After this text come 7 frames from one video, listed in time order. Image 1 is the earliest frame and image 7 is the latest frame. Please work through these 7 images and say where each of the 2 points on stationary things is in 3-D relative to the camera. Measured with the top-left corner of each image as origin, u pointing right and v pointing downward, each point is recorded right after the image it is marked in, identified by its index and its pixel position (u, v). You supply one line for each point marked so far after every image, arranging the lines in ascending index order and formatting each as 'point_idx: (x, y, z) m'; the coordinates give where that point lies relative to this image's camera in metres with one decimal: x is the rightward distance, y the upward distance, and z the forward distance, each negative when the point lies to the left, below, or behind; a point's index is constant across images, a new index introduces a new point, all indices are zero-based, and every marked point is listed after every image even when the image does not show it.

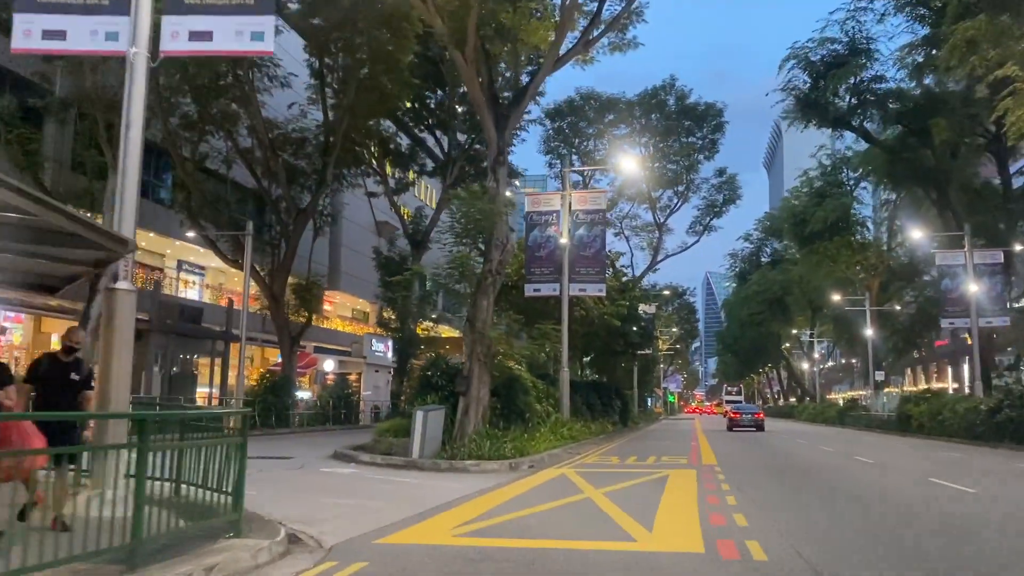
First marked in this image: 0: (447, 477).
0: (-1.2, -3.6, +16.8) m
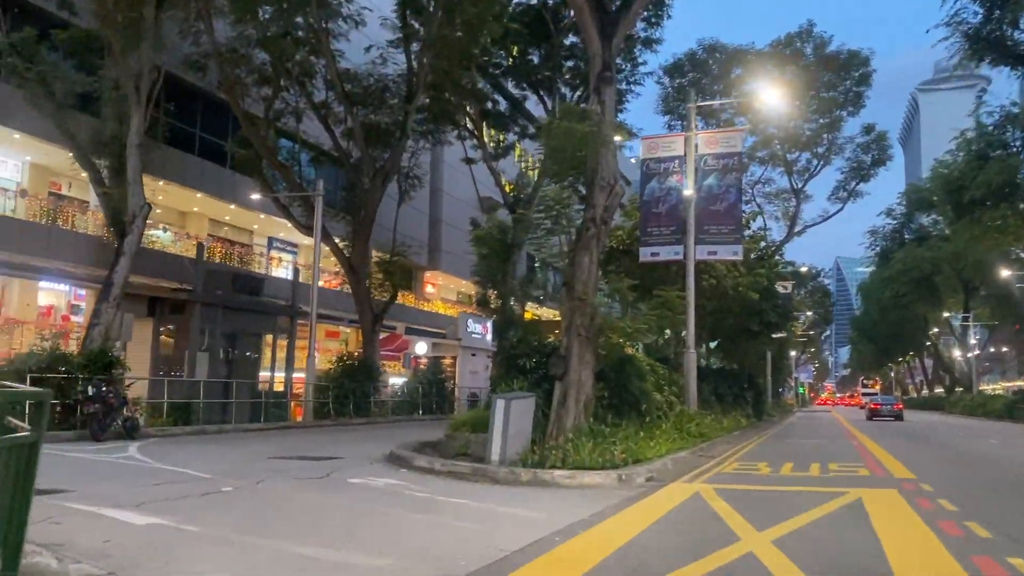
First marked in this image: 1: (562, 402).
0: (+0.3, -2.7, +11.7) m
1: (+1.0, -2.2, +17.2) m
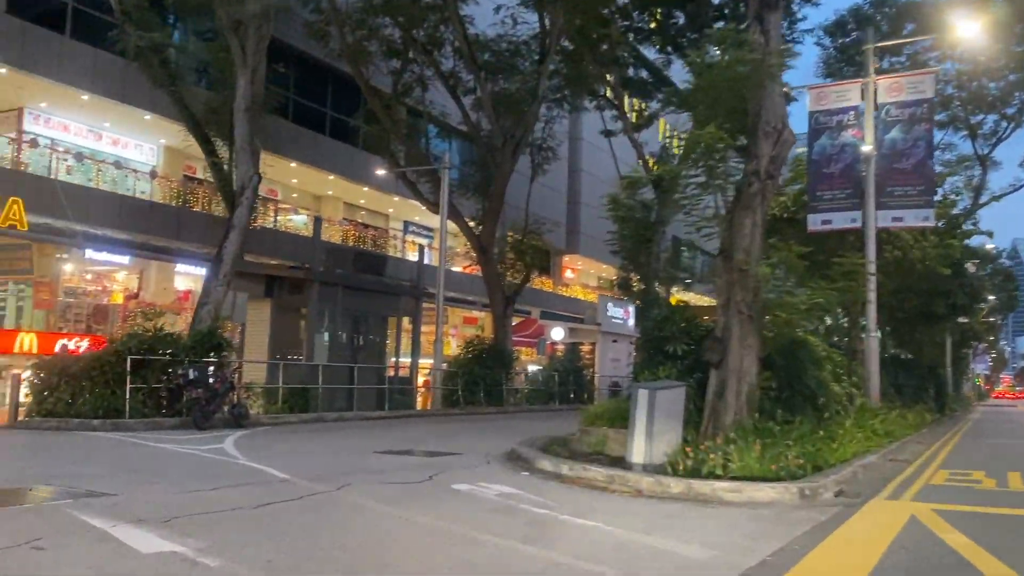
0: (+1.8, -2.3, +9.0) m
1: (+3.4, -1.7, +14.3) m
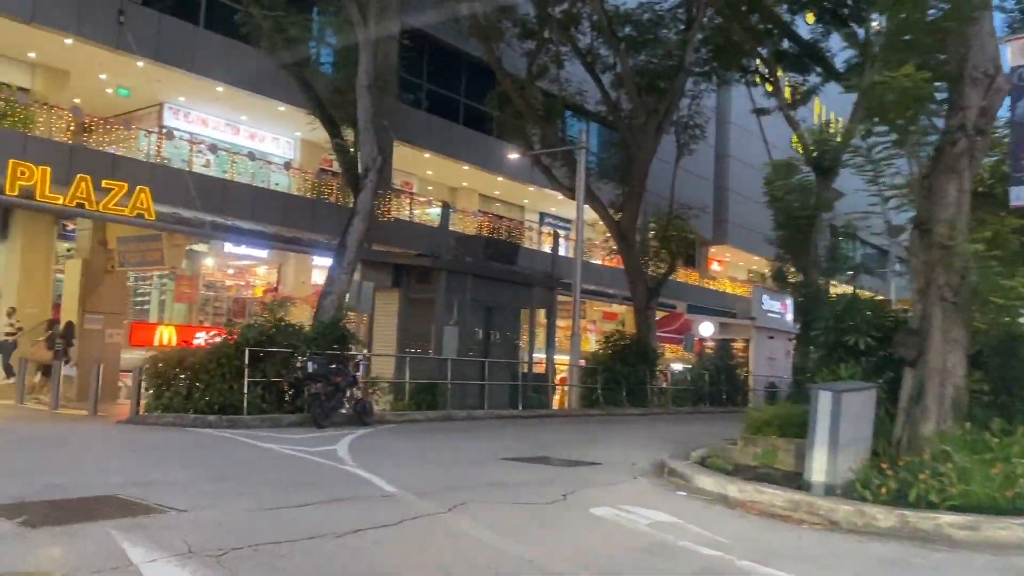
0: (+3.0, -2.1, +6.7) m
1: (+5.5, -1.5, +11.7) m
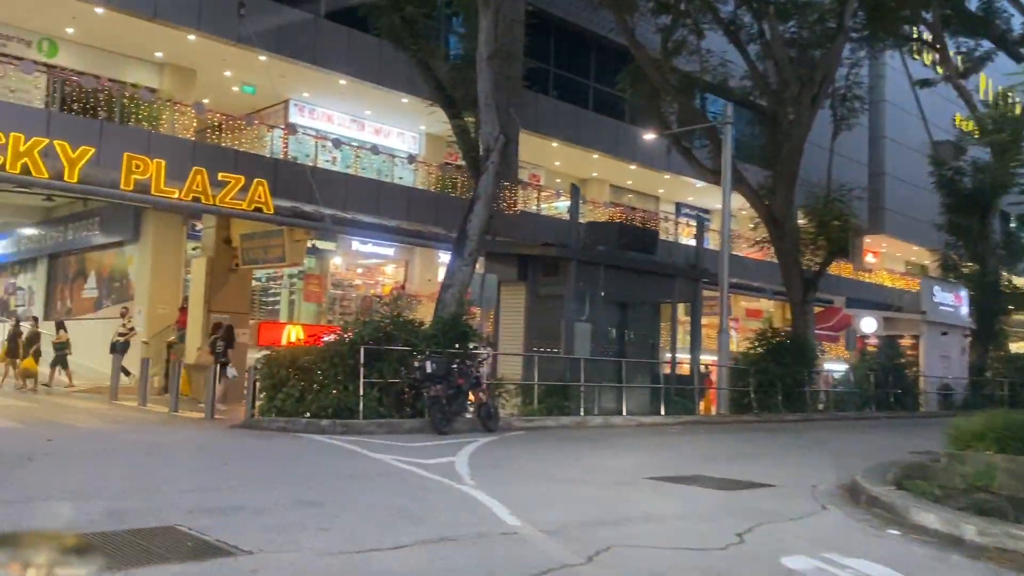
0: (+3.9, -1.8, +4.5) m
1: (+7.1, -1.2, +9.1) m
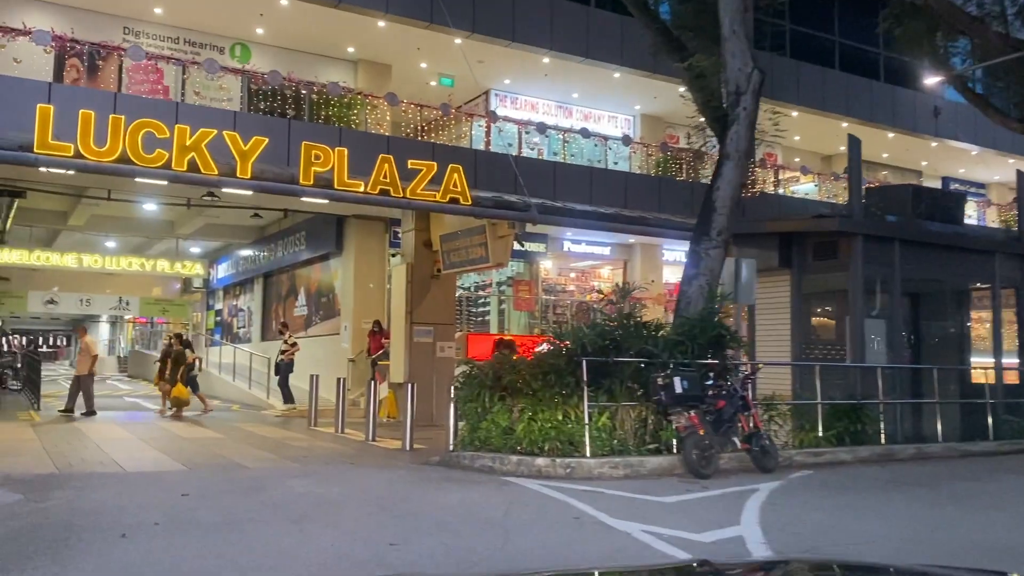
0: (+4.8, -1.4, +0.1) m
1: (+8.9, -0.7, +3.8) m
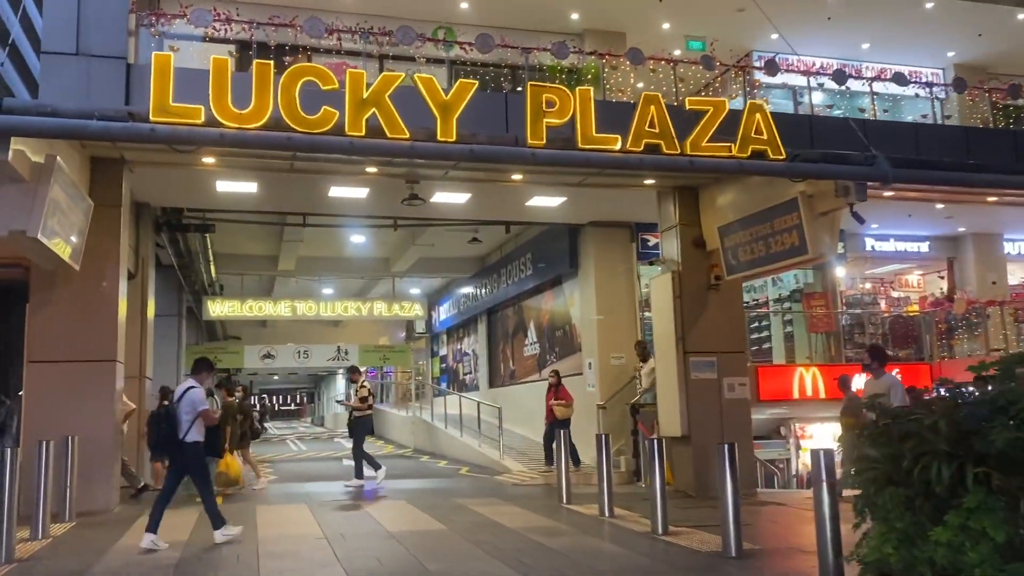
0: (+4.8, -0.5, -5.9) m
1: (+9.7, +0.4, -3.2) m
